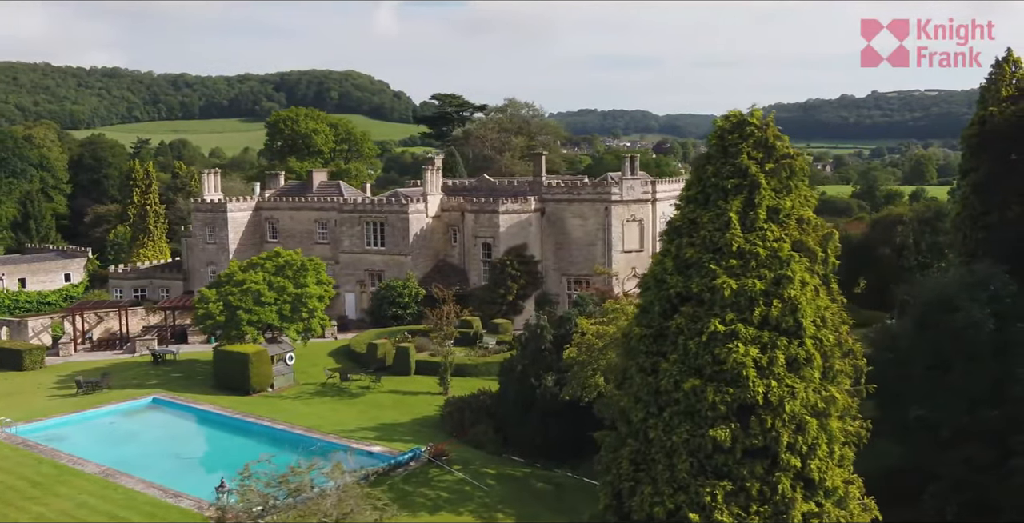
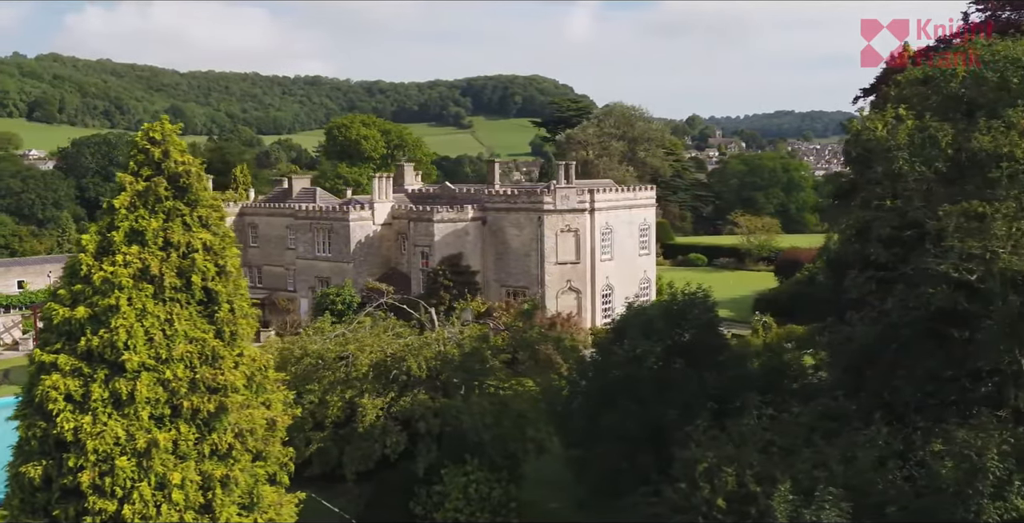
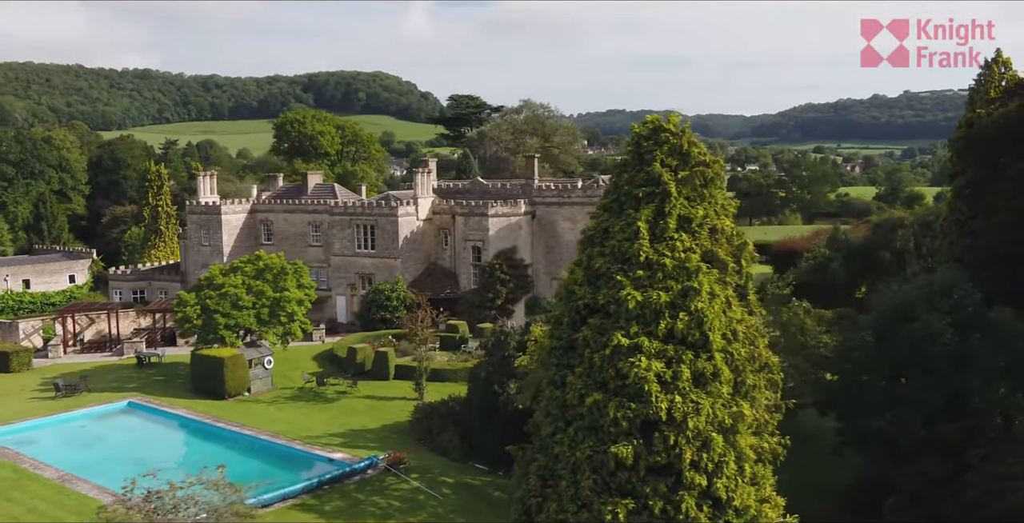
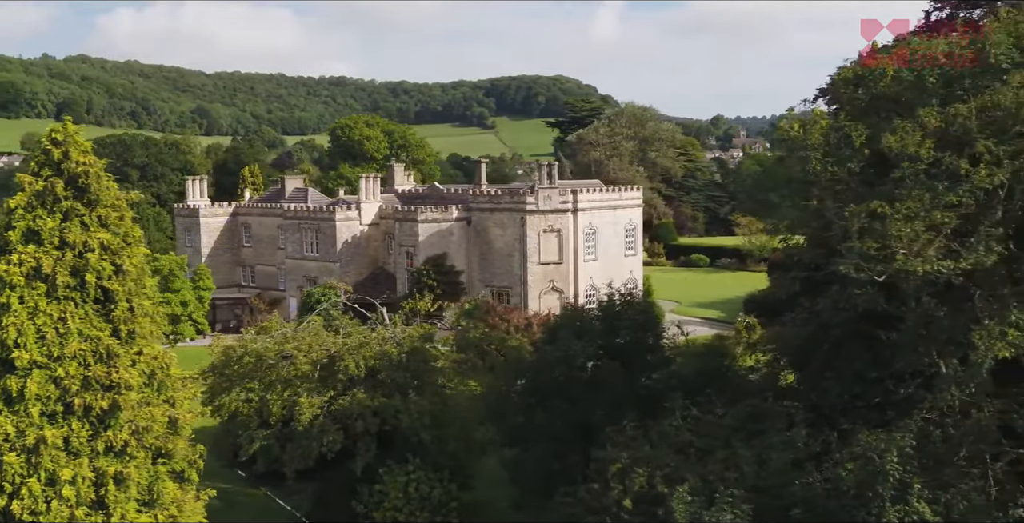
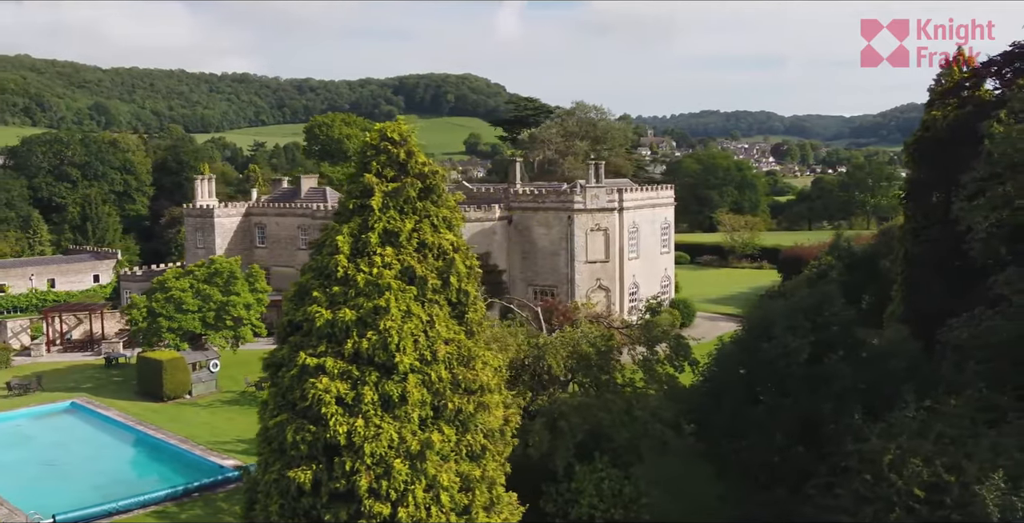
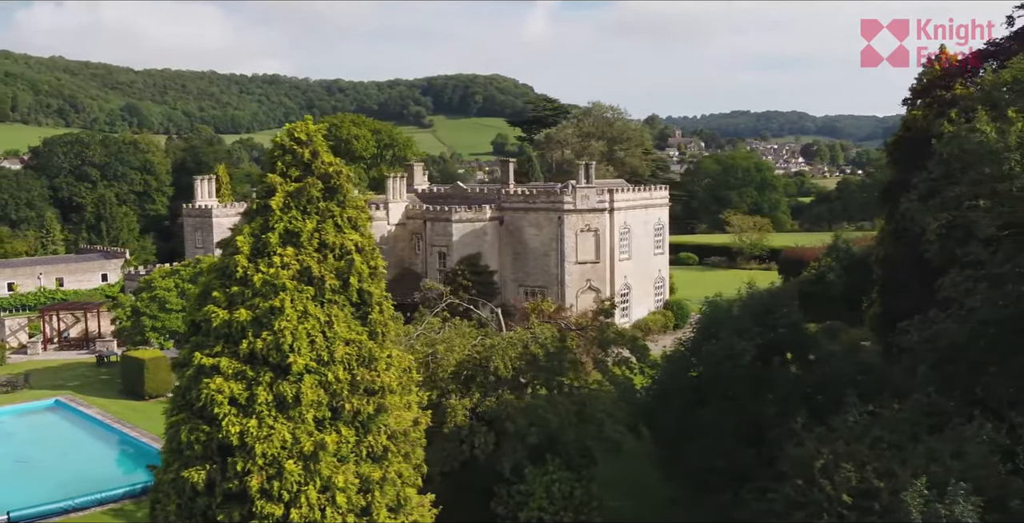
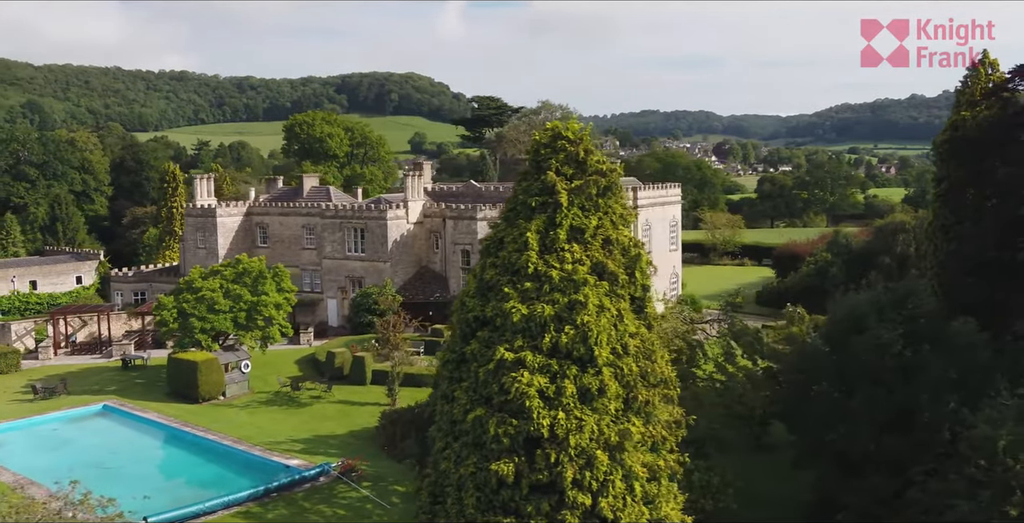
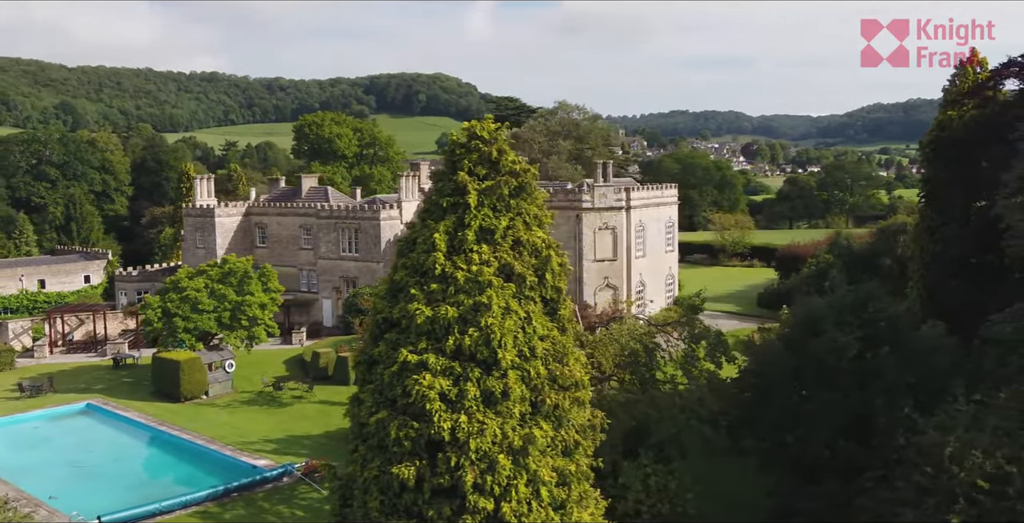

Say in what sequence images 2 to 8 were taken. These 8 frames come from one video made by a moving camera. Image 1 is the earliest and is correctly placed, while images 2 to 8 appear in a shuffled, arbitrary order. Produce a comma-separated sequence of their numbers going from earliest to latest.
3, 7, 8, 5, 6, 2, 4
